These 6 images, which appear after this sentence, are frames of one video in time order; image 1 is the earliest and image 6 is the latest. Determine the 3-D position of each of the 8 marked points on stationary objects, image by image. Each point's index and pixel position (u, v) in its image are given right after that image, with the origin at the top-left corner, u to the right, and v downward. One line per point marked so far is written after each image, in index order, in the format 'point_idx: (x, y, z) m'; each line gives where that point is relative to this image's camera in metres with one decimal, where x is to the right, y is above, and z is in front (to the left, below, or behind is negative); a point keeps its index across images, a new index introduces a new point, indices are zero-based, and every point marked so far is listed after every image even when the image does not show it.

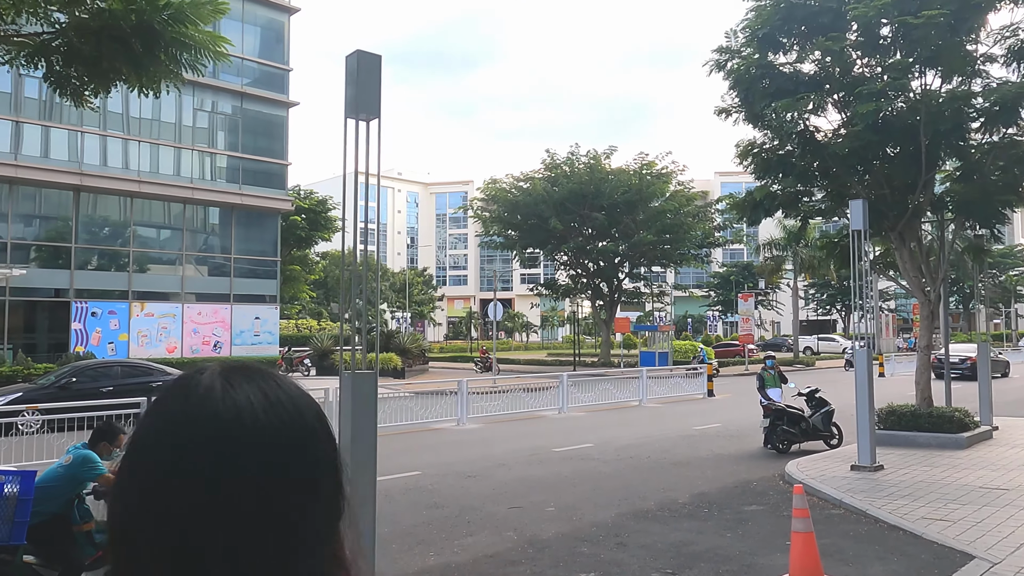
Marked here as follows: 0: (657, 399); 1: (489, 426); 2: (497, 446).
0: (+3.7, -2.8, +19.2) m
1: (-0.5, -2.6, +14.5) m
2: (-0.2, -2.5, +12.3) m
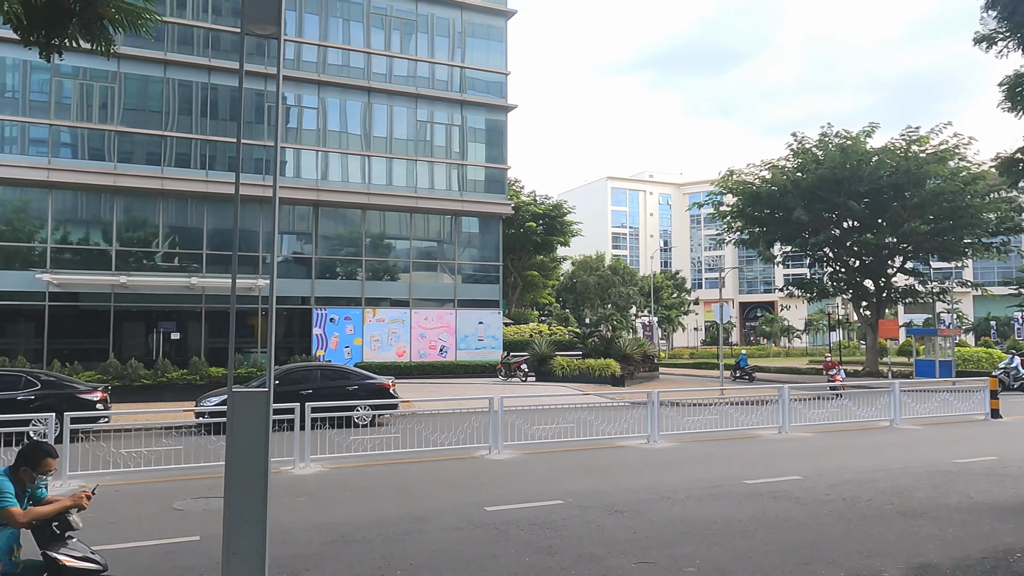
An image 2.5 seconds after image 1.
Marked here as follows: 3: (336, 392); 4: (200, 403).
0: (+8.2, -2.7, +15.5) m
1: (+2.8, -2.6, +12.4) m
2: (+2.3, -2.5, +10.3) m
3: (-3.6, -2.1, +15.6) m
4: (-6.2, -2.3, +15.1) m
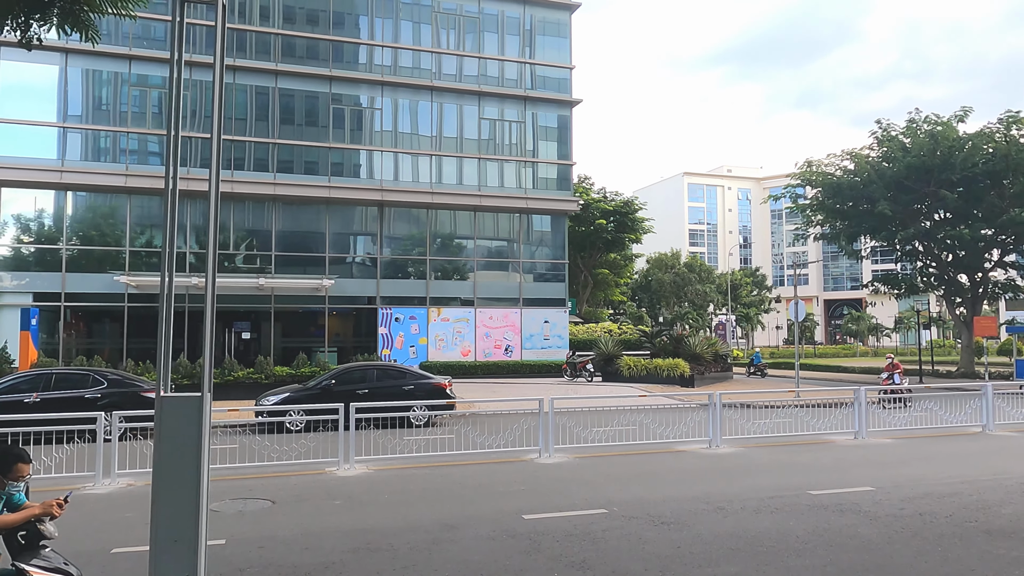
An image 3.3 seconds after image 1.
0: (+9.4, -2.6, +14.2) m
1: (+3.6, -2.5, +11.7) m
2: (+2.9, -2.4, +9.6) m
3: (-2.4, -2.1, +15.5) m
4: (-5.0, -2.3, +15.2) m
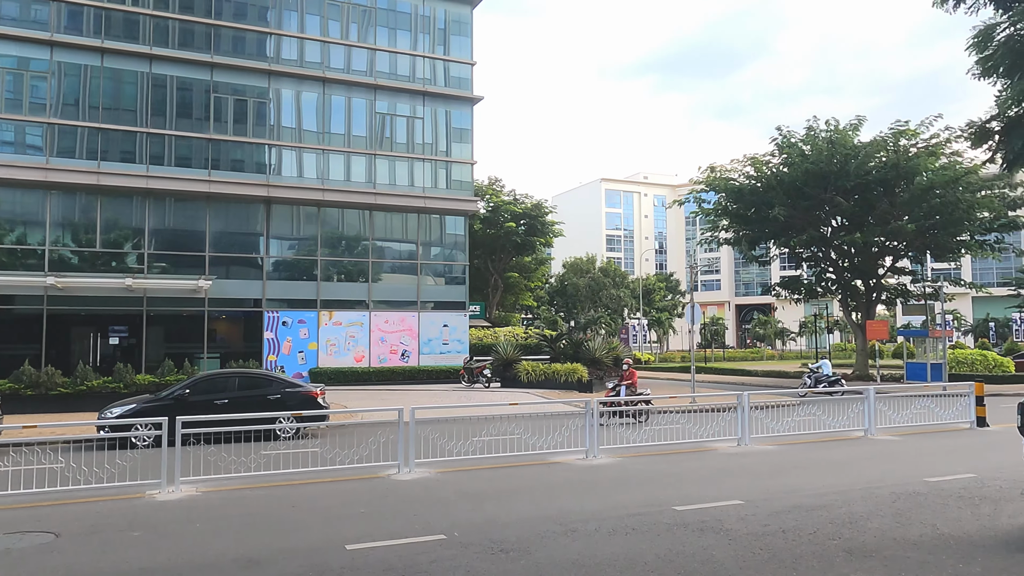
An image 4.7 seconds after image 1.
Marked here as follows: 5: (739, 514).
0: (+7.1, -2.6, +14.1) m
1: (+1.6, -2.5, +11.1) m
2: (+1.1, -2.4, +8.9) m
3: (-4.7, -2.1, +14.2) m
4: (-7.3, -2.3, +13.7) m
5: (+2.3, -2.3, +7.7) m
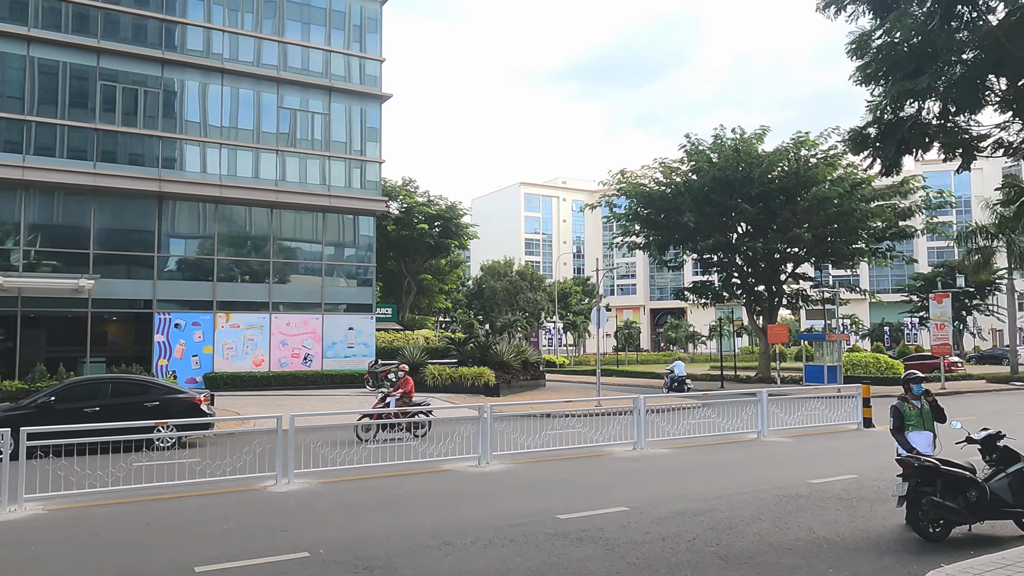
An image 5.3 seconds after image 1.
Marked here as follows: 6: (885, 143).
0: (+5.2, -2.7, +14.4) m
1: (+0.1, -2.6, +10.8) m
2: (-0.2, -2.4, +8.6) m
3: (-6.6, -2.1, +13.3) m
4: (-9.1, -2.2, +12.5) m
5: (+1.1, -2.3, +7.6) m
6: (+3.9, +1.5, +7.9) m
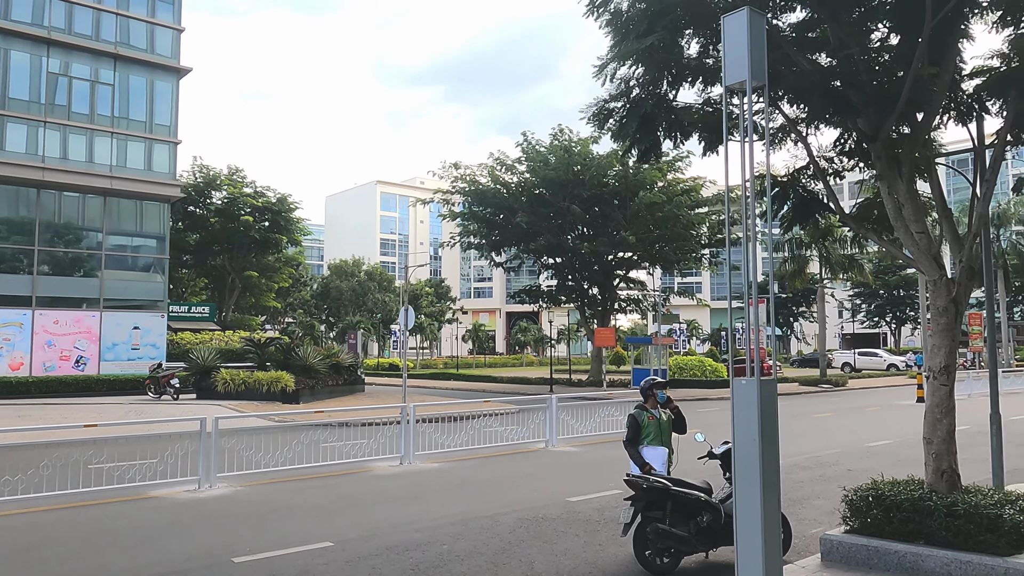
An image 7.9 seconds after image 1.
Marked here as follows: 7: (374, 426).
0: (+1.2, -2.7, +13.6) m
1: (-3.2, -2.5, +9.2) m
2: (-3.1, -2.3, +7.0) m
3: (-10.2, -1.9, +10.4) m
4: (-12.5, -2.0, +9.2) m
5: (-1.6, -2.2, +6.1) m
6: (+1.1, +1.5, +7.0) m
7: (-1.9, -2.0, +11.2) m
